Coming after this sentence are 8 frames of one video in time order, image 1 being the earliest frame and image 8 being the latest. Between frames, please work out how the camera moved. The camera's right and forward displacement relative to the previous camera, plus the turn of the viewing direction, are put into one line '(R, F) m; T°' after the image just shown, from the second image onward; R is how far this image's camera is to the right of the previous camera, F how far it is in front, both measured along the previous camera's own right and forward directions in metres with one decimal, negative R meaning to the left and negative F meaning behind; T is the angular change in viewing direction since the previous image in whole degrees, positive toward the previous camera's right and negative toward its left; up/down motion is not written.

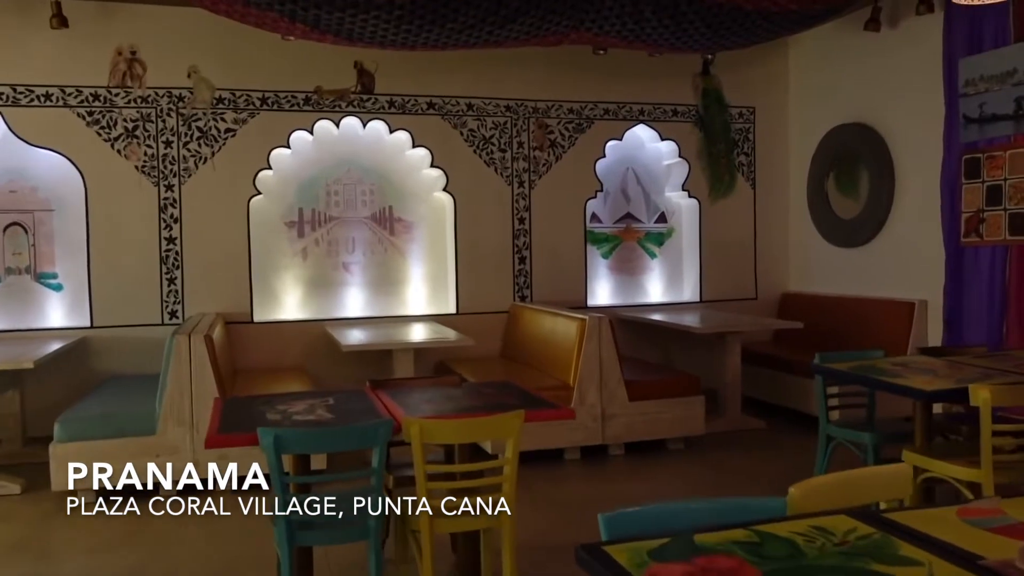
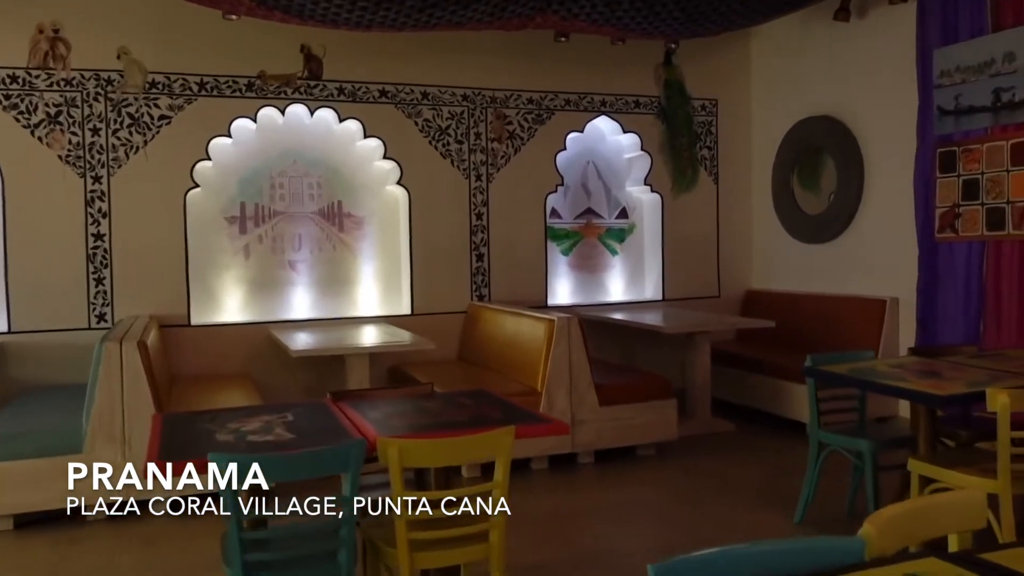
(-0.1, +0.3) m; +4°
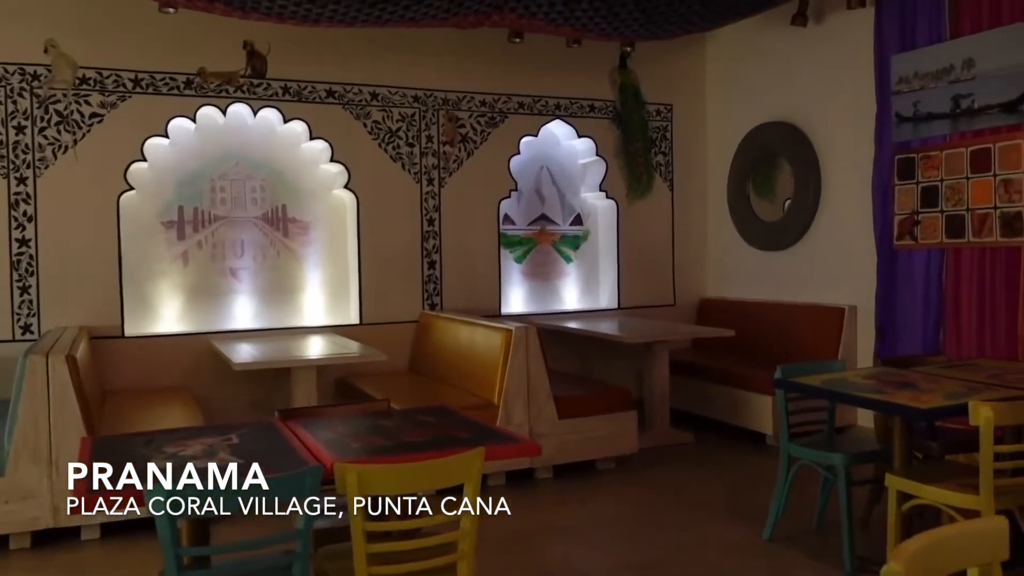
(-0.1, +0.2) m; +4°
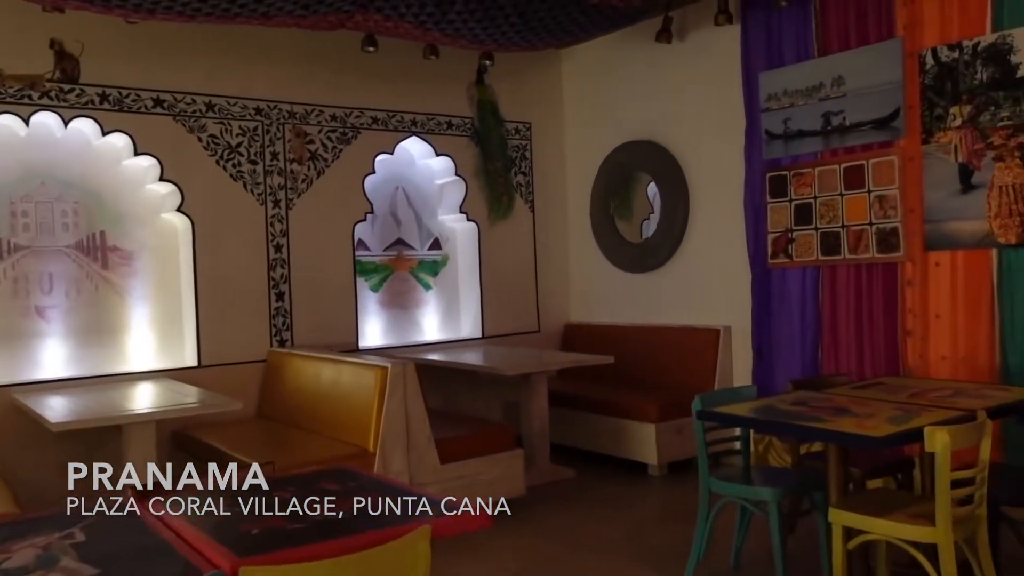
(-0.2, +0.4) m; +12°
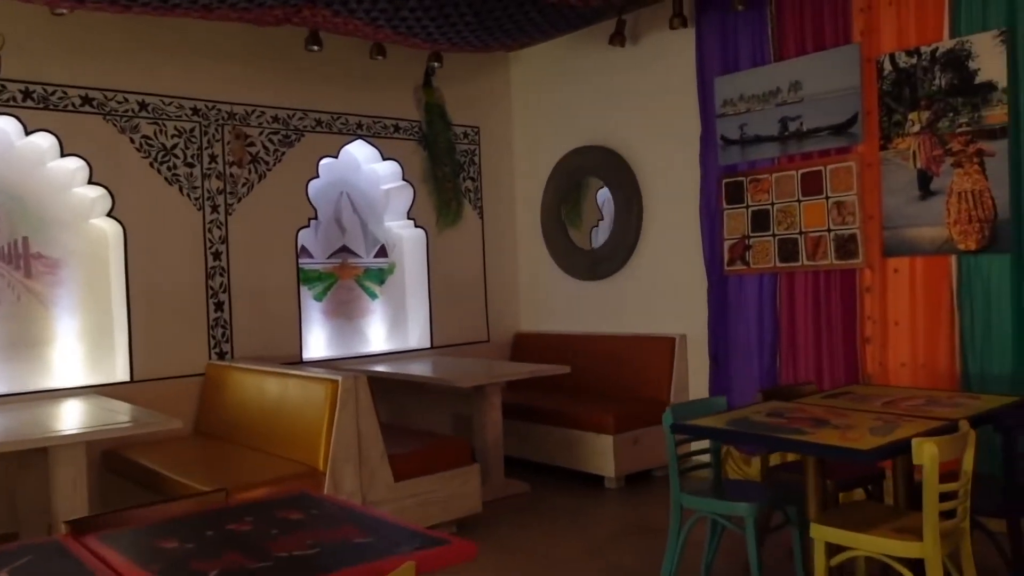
(-0.1, +0.2) m; +4°
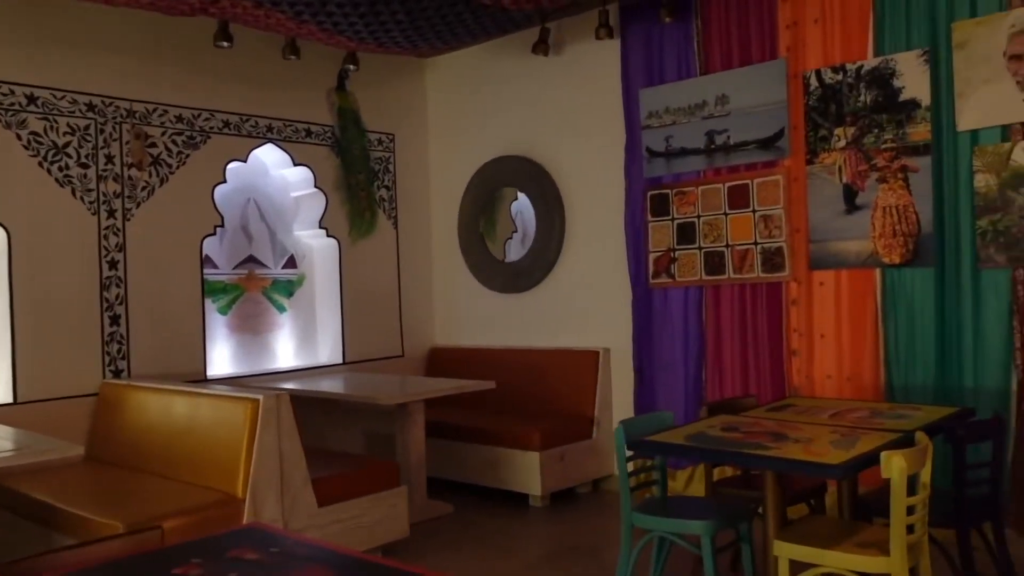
(-0.2, +0.2) m; +7°
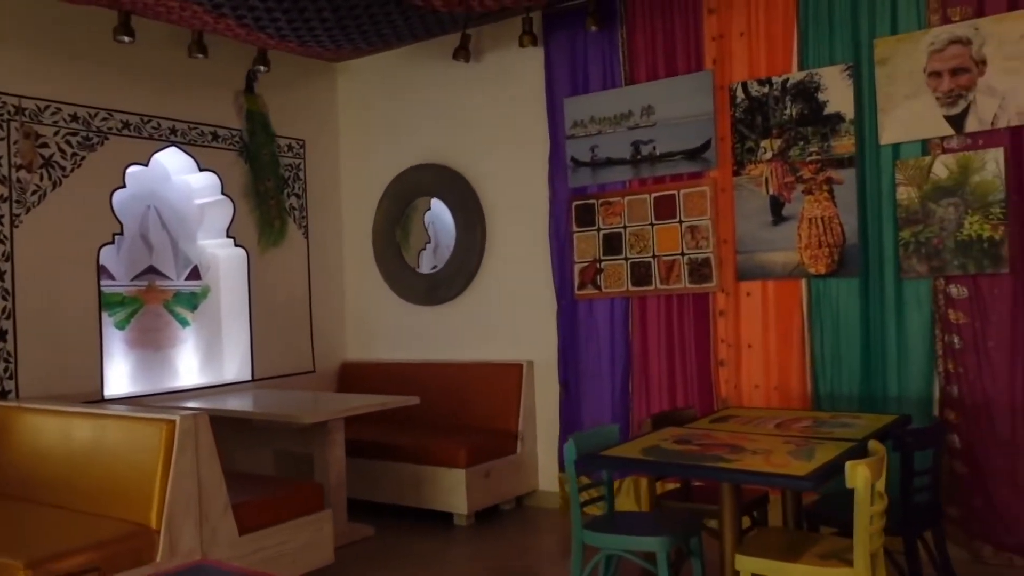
(-0.2, +0.1) m; +7°
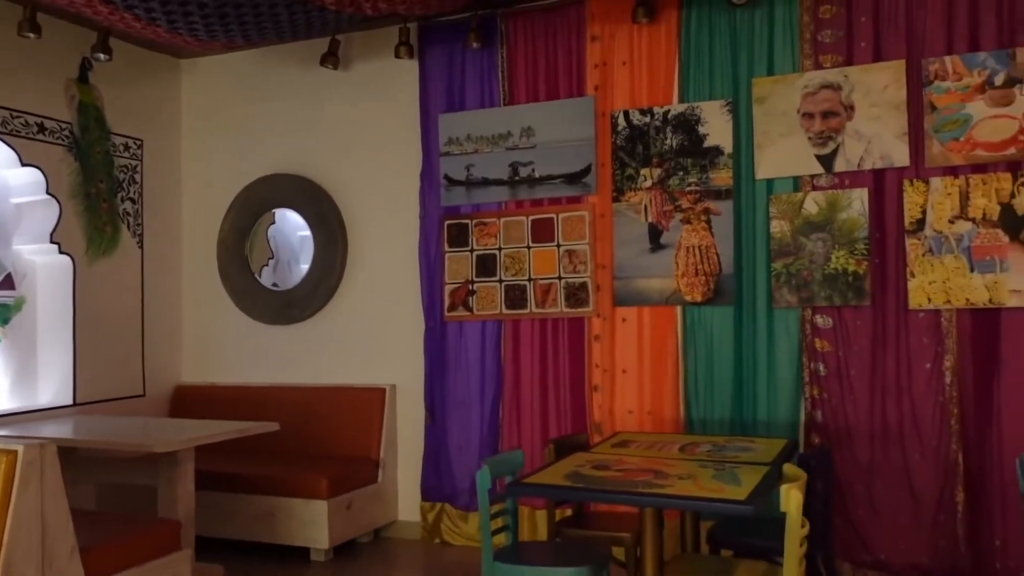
(-0.3, +0.2) m; +13°
